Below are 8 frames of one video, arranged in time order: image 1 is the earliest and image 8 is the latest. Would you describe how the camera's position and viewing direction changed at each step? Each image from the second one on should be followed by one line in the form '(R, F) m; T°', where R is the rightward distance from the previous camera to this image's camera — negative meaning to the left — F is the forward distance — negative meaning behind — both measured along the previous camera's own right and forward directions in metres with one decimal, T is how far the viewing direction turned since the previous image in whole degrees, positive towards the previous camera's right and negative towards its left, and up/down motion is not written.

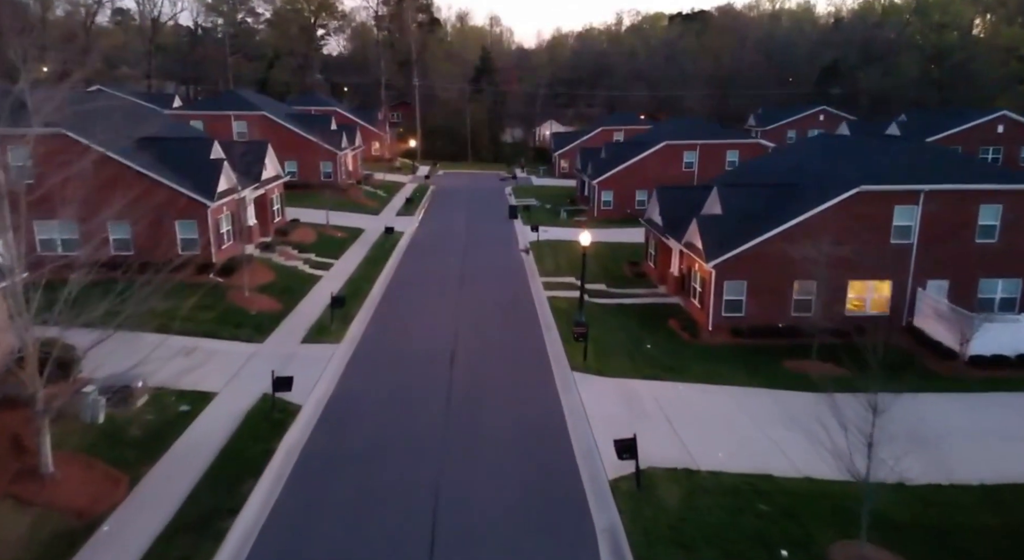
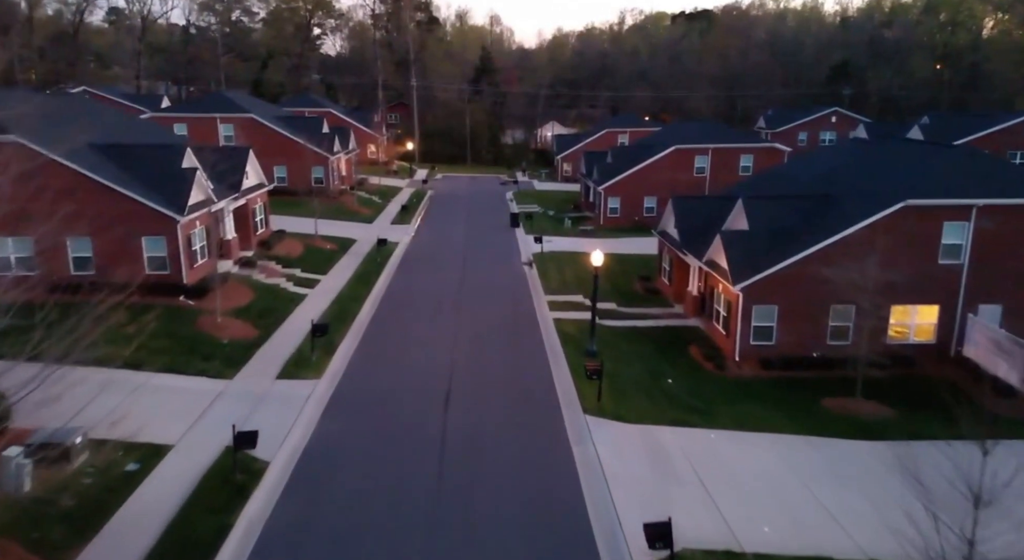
(-0.1, +2.4) m; 0°
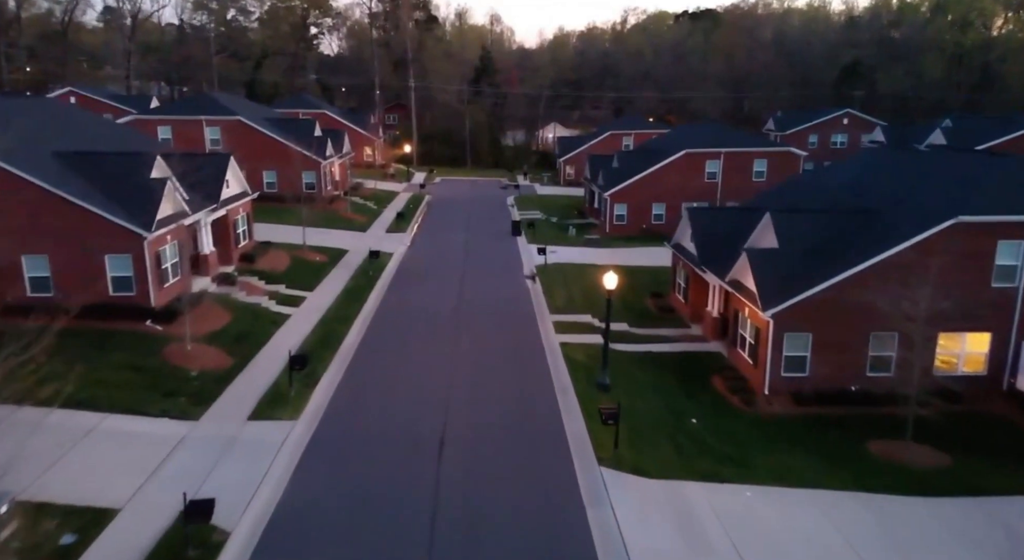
(-0.1, +2.1) m; 0°
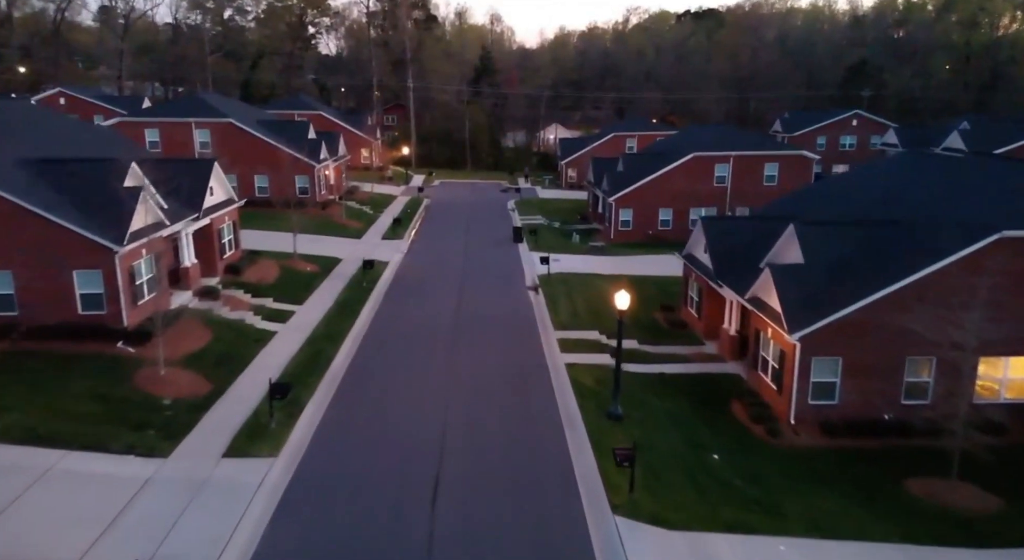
(-0.1, +1.5) m; 0°
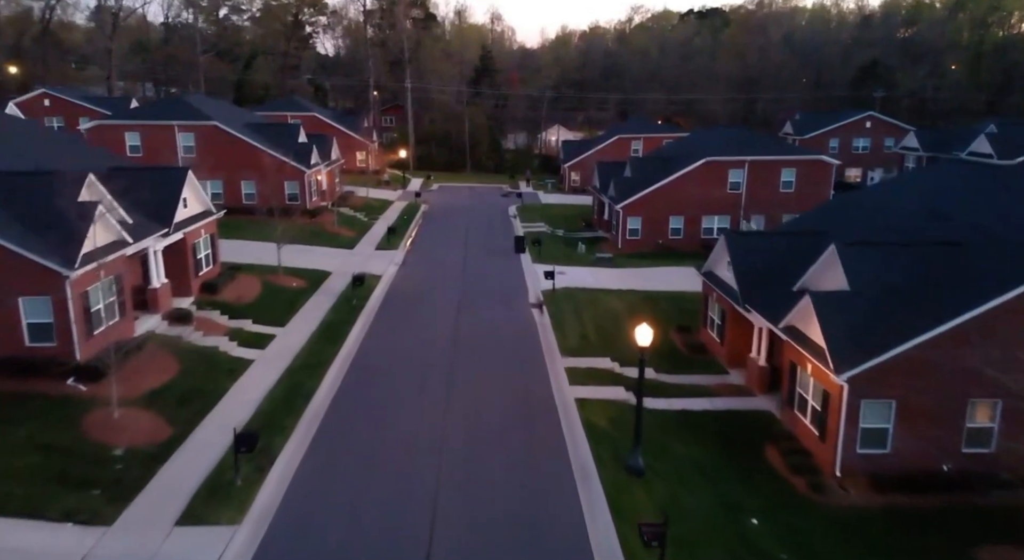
(-0.1, +2.1) m; 0°
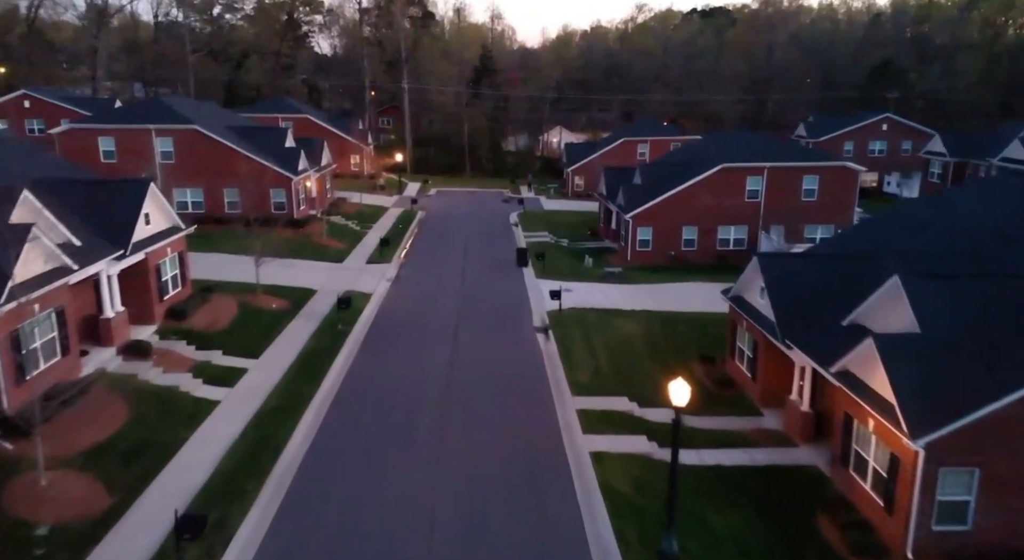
(-0.1, +2.5) m; 0°
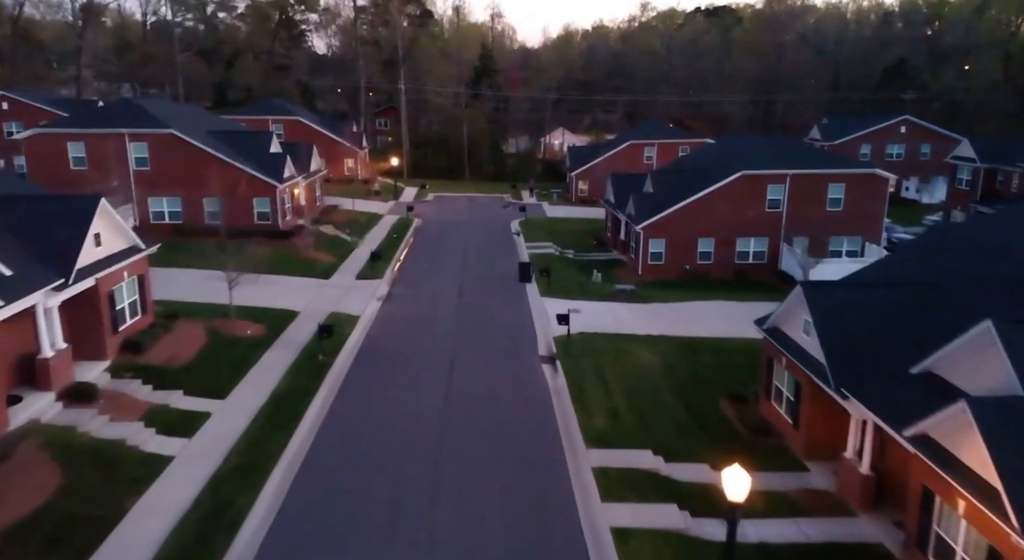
(-0.1, +2.5) m; 0°
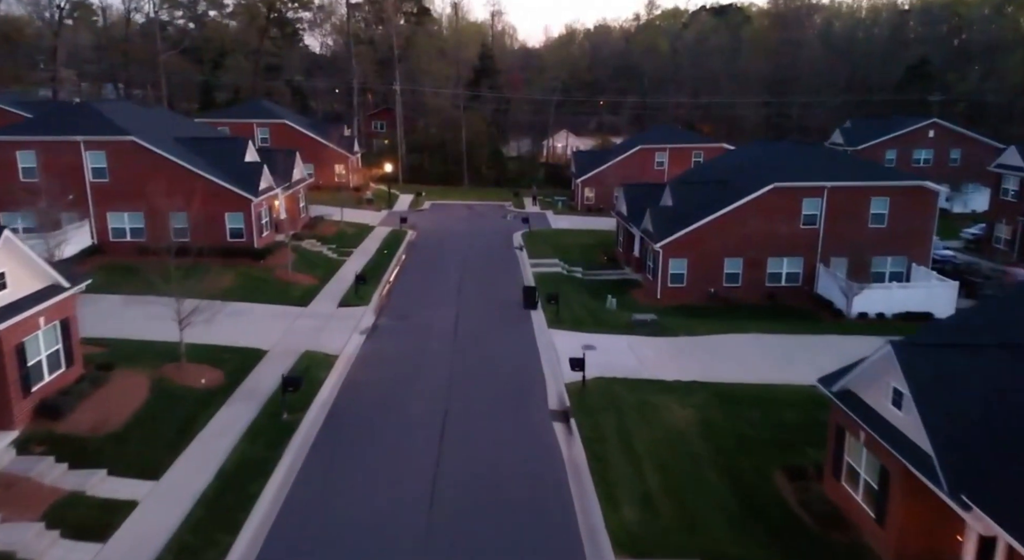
(-0.1, +3.4) m; 0°
